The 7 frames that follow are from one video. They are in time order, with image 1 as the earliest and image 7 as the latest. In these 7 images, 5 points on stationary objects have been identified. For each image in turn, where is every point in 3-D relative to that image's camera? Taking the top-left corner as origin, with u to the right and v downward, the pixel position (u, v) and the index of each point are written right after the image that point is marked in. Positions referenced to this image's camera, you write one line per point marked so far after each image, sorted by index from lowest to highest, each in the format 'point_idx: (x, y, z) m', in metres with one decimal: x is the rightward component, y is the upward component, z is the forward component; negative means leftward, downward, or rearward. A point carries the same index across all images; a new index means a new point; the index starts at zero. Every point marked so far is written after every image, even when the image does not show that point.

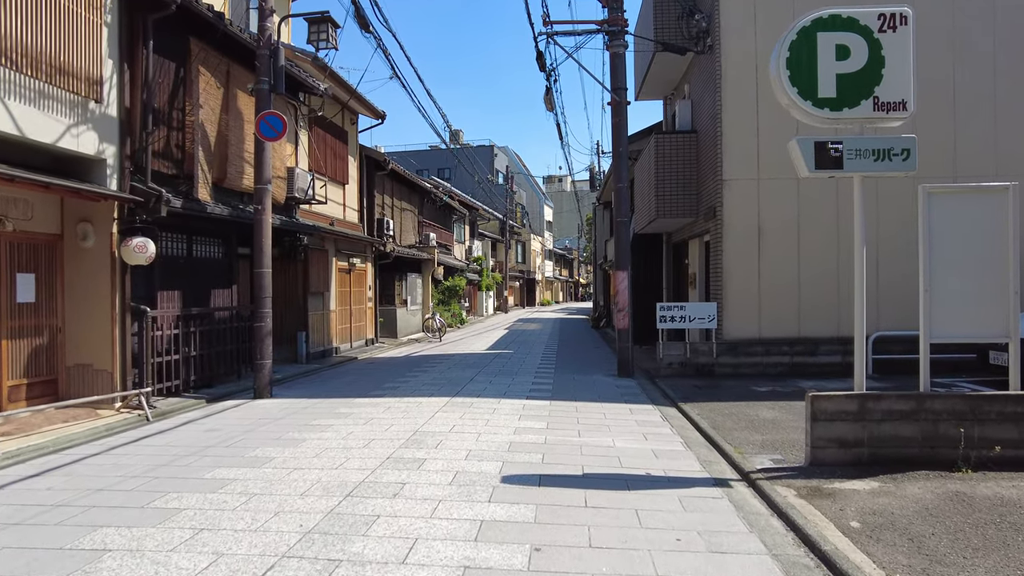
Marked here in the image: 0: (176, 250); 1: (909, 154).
0: (-4.3, +0.5, +9.1) m
1: (+2.9, +1.0, +5.1) m
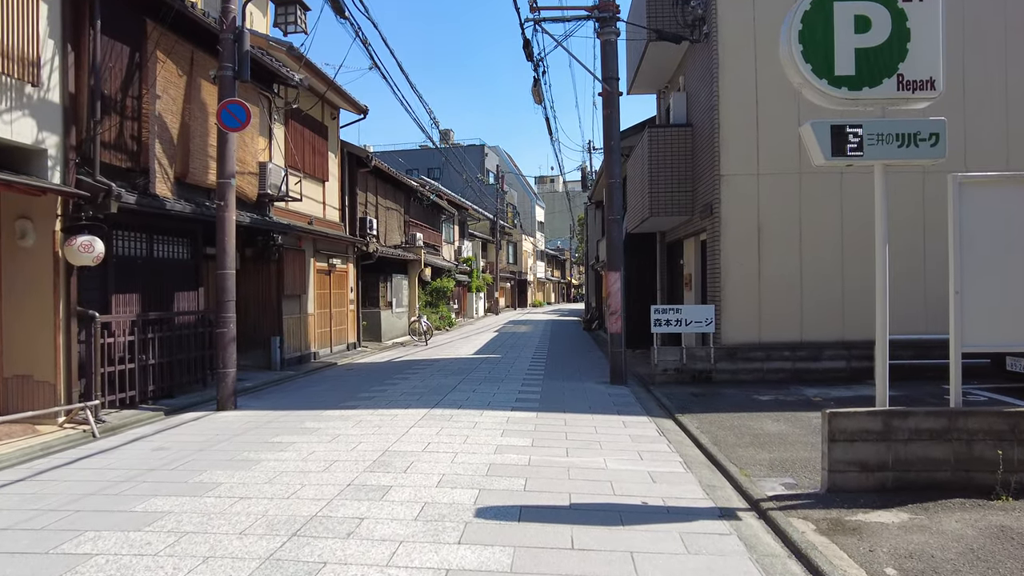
0: (-4.5, +0.4, +8.4) m
1: (+2.7, +1.0, +4.5) m
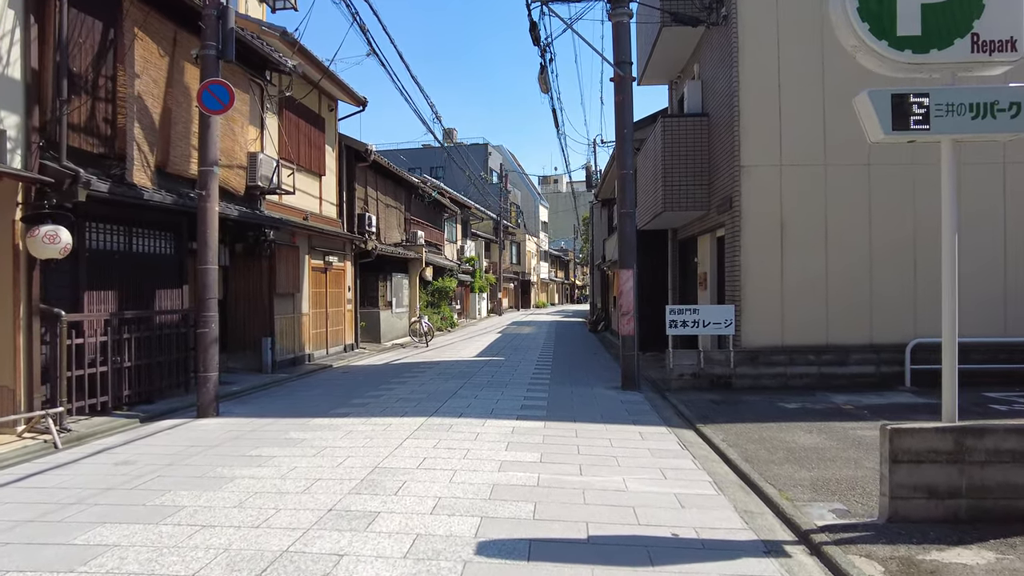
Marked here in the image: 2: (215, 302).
0: (-4.5, +0.5, +7.8) m
1: (+2.8, +1.0, +3.8) m
2: (-3.2, -0.2, +7.6) m
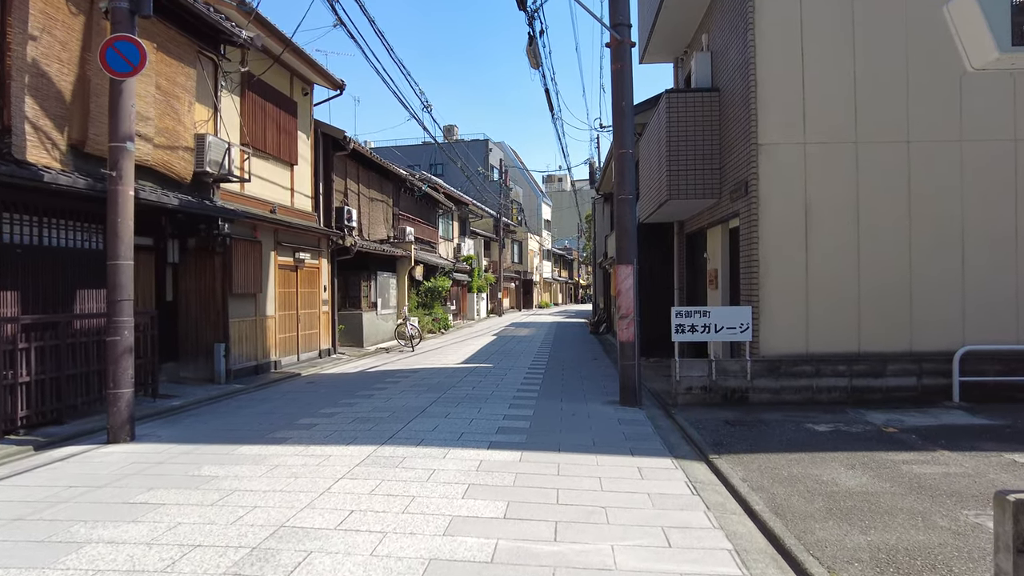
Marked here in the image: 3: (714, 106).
0: (-4.7, +0.5, +6.5) m
1: (+2.5, +1.0, +2.5) m
2: (-3.5, -0.2, +6.3) m
3: (+2.7, +2.5, +9.5) m
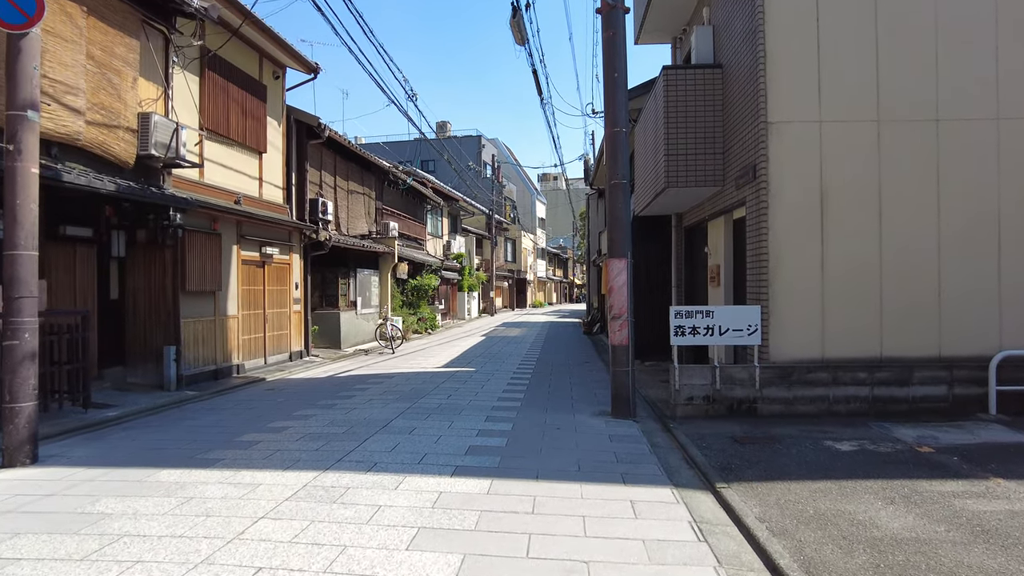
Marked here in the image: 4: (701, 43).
0: (-4.9, +0.5, +5.6) m
1: (+2.3, +1.0, +1.6) m
2: (-3.7, -0.1, +5.4) m
3: (+2.5, +2.5, +8.6) m
4: (+2.5, +3.2, +9.1) m
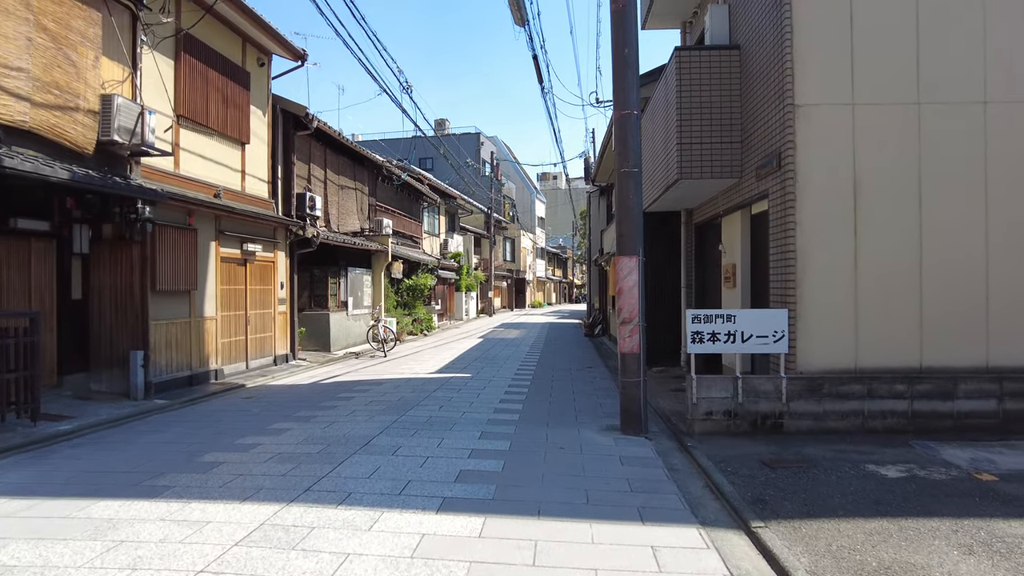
0: (-4.9, +0.5, +4.8) m
1: (+2.3, +1.0, +0.9) m
2: (-3.7, -0.1, +4.6) m
3: (+2.5, +2.5, +7.9) m
4: (+2.5, +3.2, +8.4) m
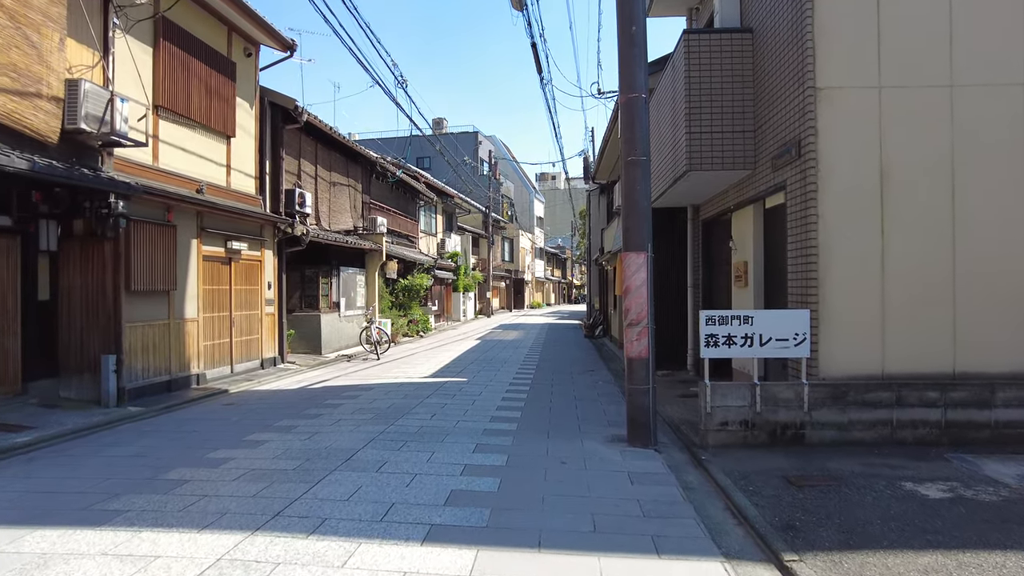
0: (-5.0, +0.5, +4.3) m
1: (+2.3, +1.0, +0.4) m
2: (-3.7, -0.1, +4.1) m
3: (+2.5, +2.5, +7.4) m
4: (+2.4, +3.2, +7.9) m
